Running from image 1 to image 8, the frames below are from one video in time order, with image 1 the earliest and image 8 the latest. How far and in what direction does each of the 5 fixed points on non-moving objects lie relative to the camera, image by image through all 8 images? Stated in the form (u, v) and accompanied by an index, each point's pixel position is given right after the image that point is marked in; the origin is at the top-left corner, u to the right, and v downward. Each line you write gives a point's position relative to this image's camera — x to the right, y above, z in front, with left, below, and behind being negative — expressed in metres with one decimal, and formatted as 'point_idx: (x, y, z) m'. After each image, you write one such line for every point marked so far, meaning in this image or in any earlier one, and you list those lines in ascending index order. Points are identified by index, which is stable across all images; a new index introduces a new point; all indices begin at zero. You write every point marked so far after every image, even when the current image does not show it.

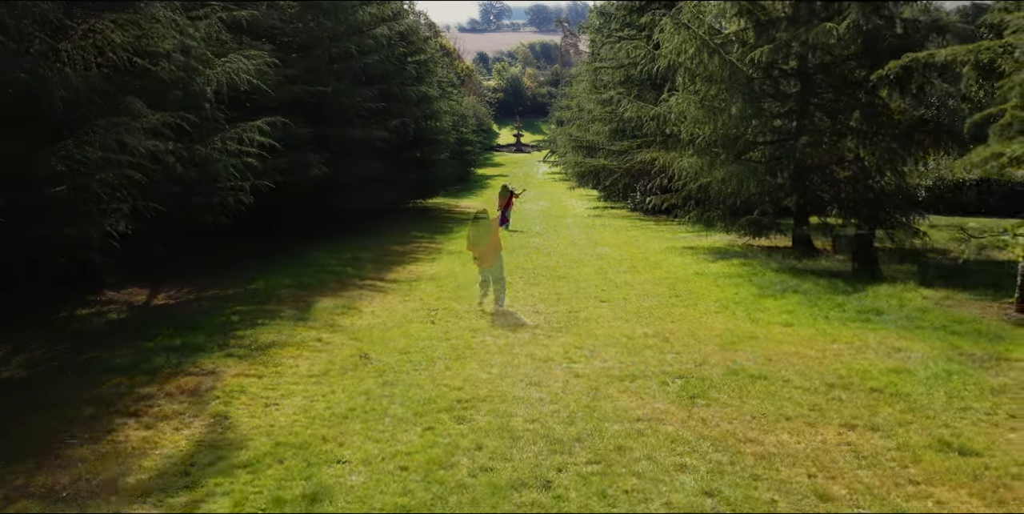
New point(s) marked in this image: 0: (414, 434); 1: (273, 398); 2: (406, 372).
0: (-0.5, -0.9, +4.4) m
1: (-1.5, -0.8, +5.2) m
2: (-0.7, -0.8, +5.9) m
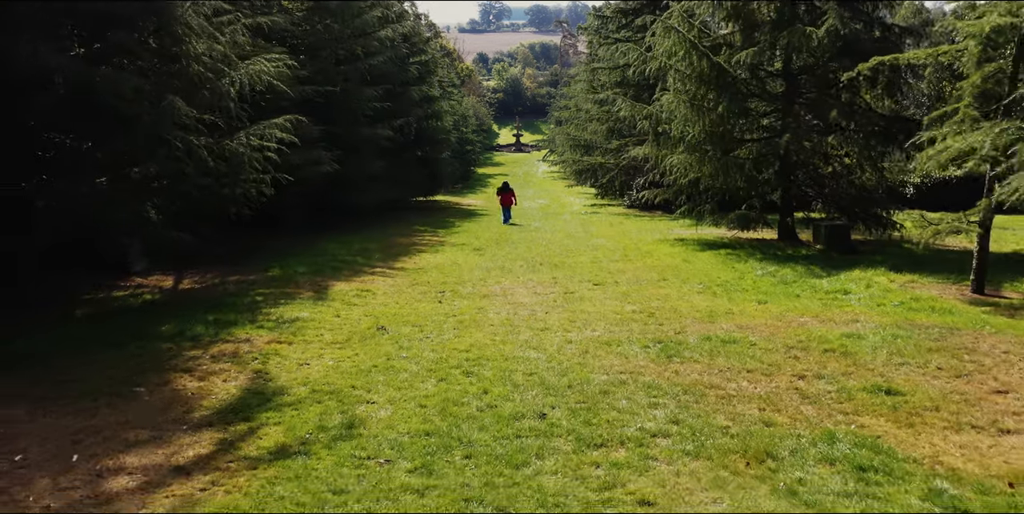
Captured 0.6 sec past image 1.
0: (-0.5, -0.7, +5.2) m
1: (-1.4, -0.7, +6.0) m
2: (-0.7, -0.6, +6.6) m
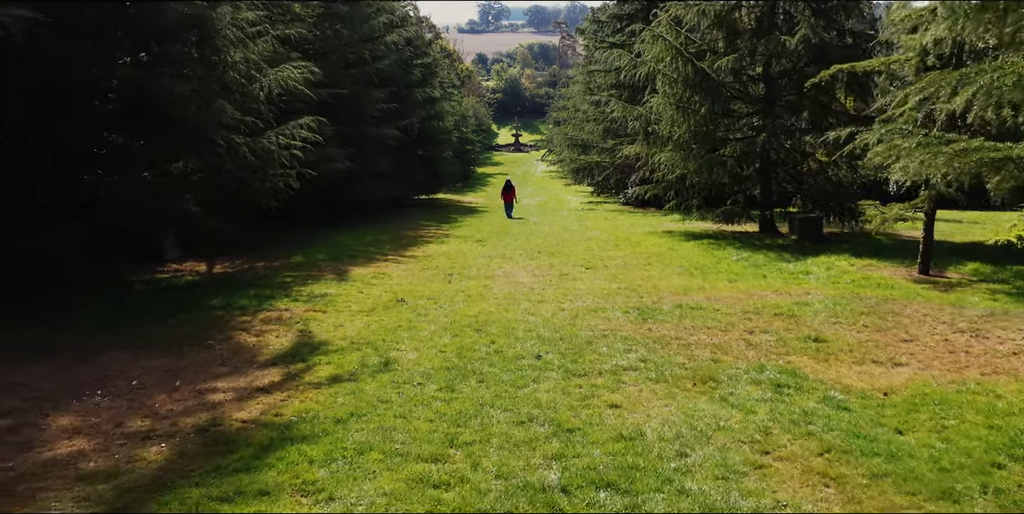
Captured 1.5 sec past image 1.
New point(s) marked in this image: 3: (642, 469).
0: (-0.5, -0.6, +6.3) m
1: (-1.4, -0.5, +7.1) m
2: (-0.7, -0.5, +7.7) m
3: (+0.5, -0.8, +3.4) m
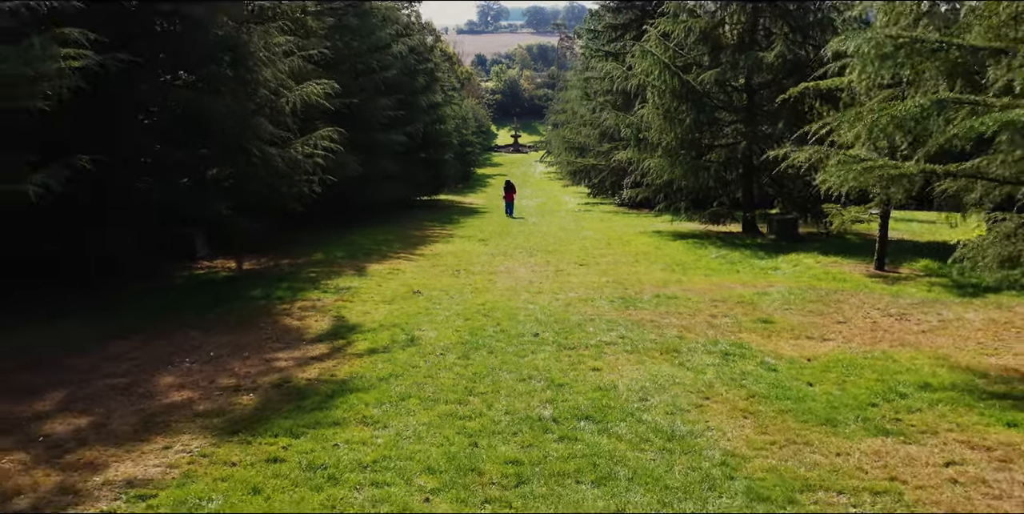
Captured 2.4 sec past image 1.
0: (-0.5, -0.5, +7.5) m
1: (-1.4, -0.5, +8.3) m
2: (-0.7, -0.4, +8.9) m
3: (+0.5, -0.8, +4.6) m
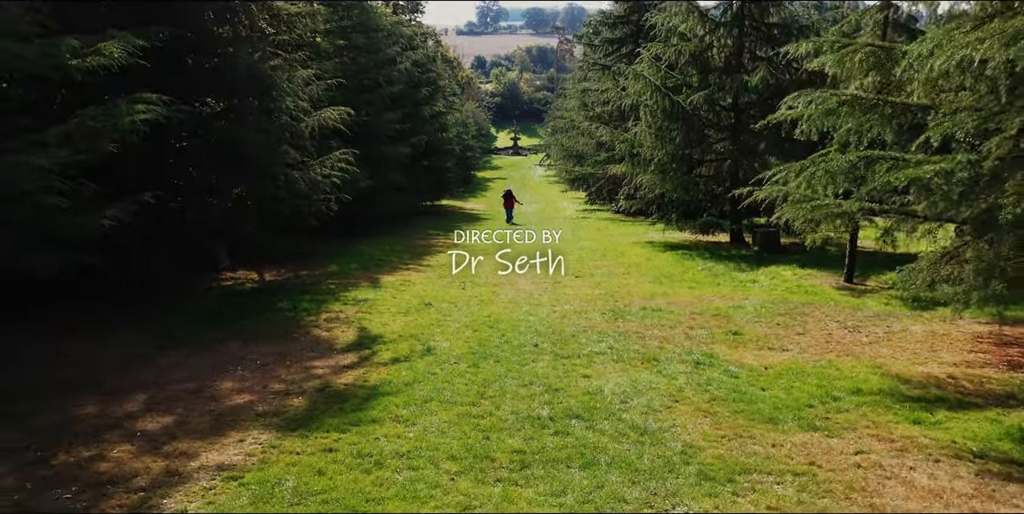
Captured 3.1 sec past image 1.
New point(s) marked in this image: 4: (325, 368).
0: (-0.4, -0.7, +8.5) m
1: (-1.4, -0.7, +9.3) m
2: (-0.7, -0.6, +10.0) m
3: (+0.6, -1.0, +5.6) m
4: (-1.5, -0.9, +7.0) m
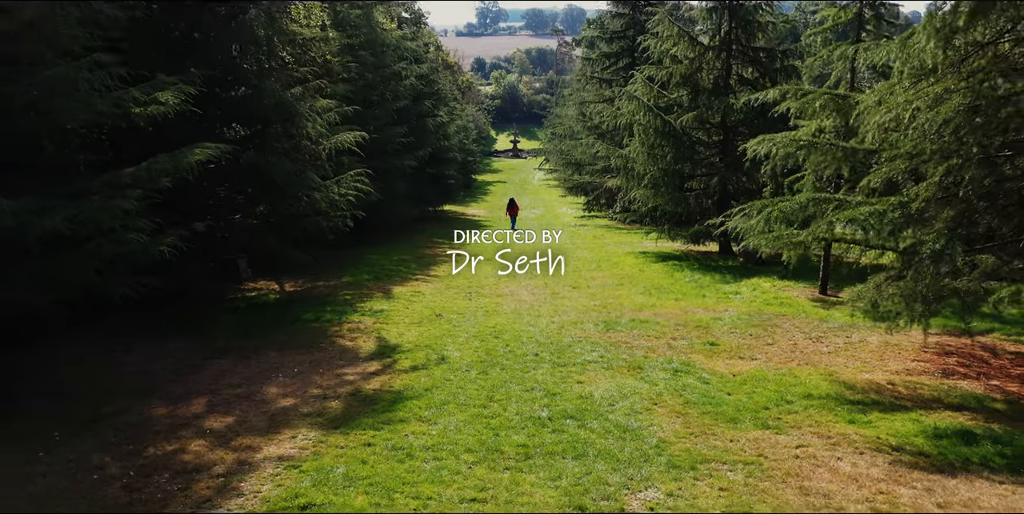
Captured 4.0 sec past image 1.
0: (-0.4, -0.9, +9.6) m
1: (-1.4, -0.9, +10.4) m
2: (-0.6, -0.8, +11.0) m
3: (+0.6, -1.2, +6.7) m
4: (-1.5, -1.1, +8.1) m
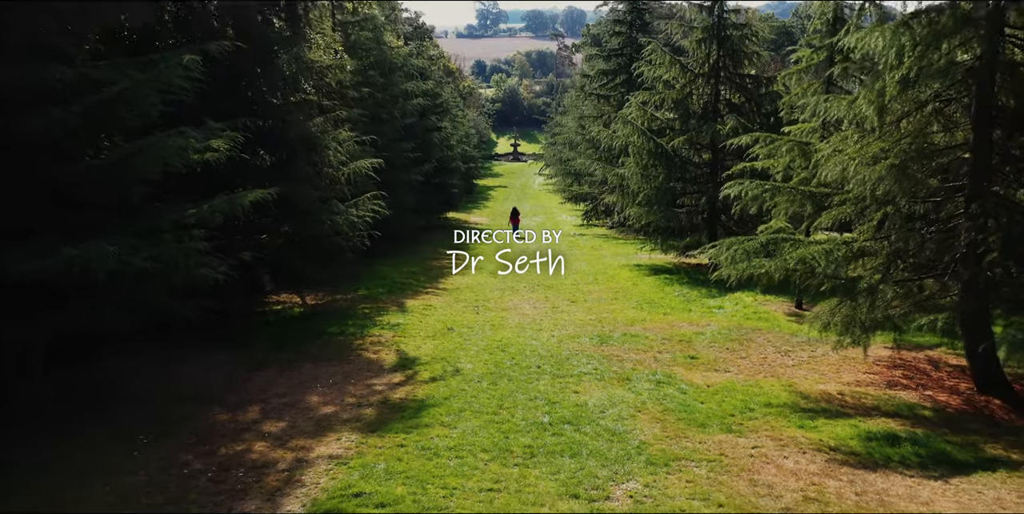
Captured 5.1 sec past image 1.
0: (-0.3, -1.2, +10.9) m
1: (-1.3, -1.2, +11.7) m
2: (-0.6, -1.1, +12.3) m
3: (+0.7, -1.5, +8.0) m
4: (-1.4, -1.4, +9.4) m
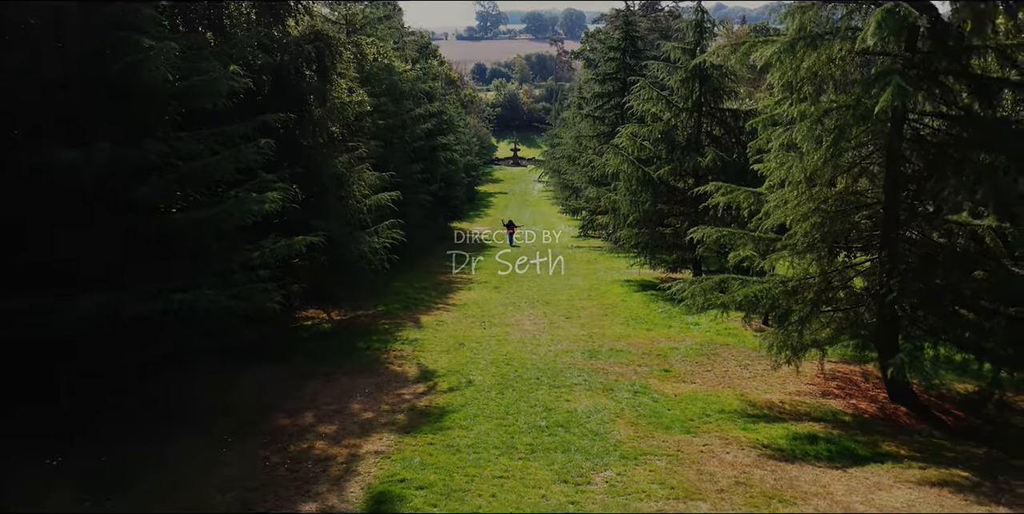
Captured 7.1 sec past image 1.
0: (-0.3, -1.7, +12.9) m
1: (-1.2, -1.6, +13.7) m
2: (-0.5, -1.5, +14.3) m
3: (+0.7, -1.9, +10.0) m
4: (-1.4, -1.8, +11.4) m
